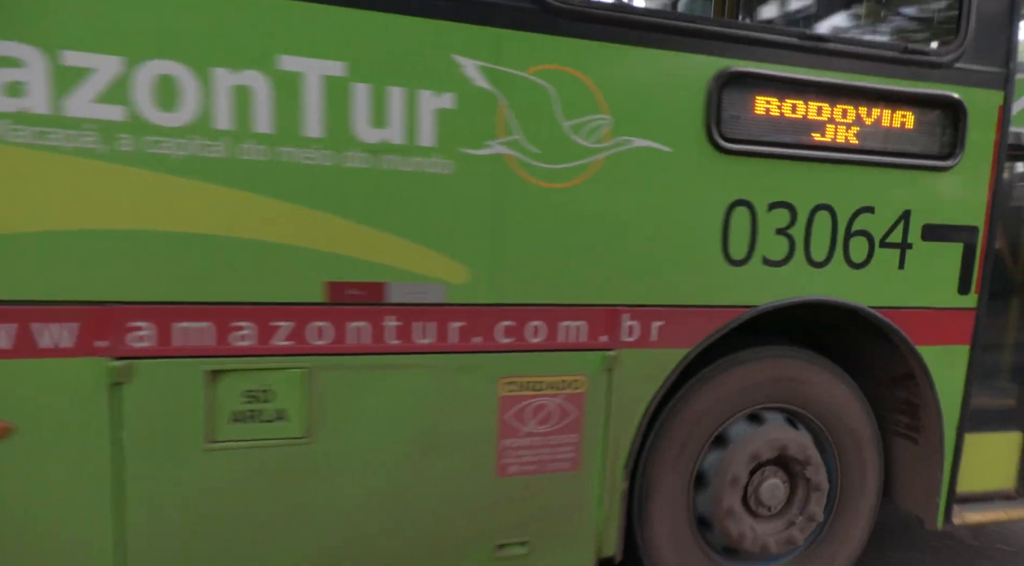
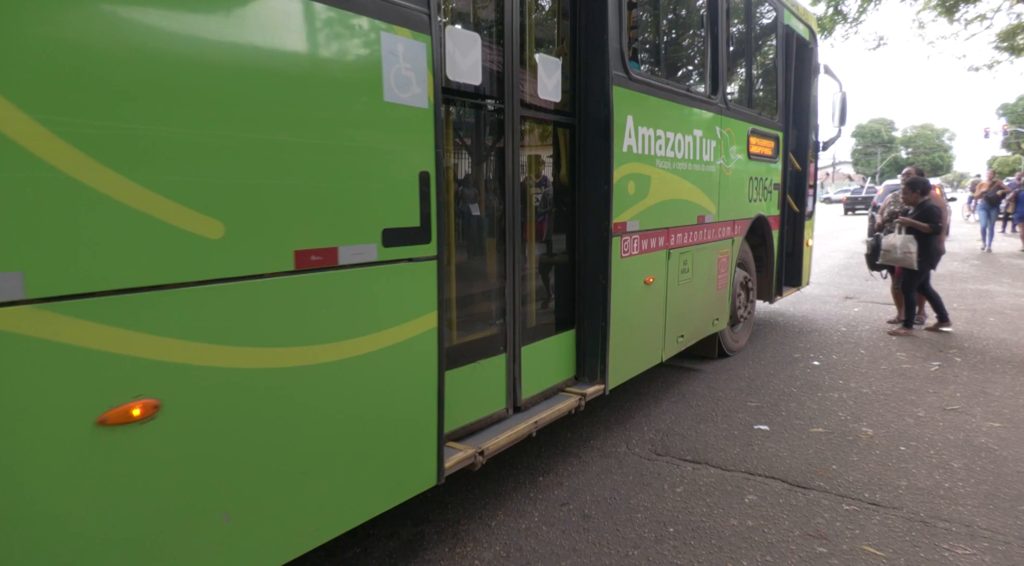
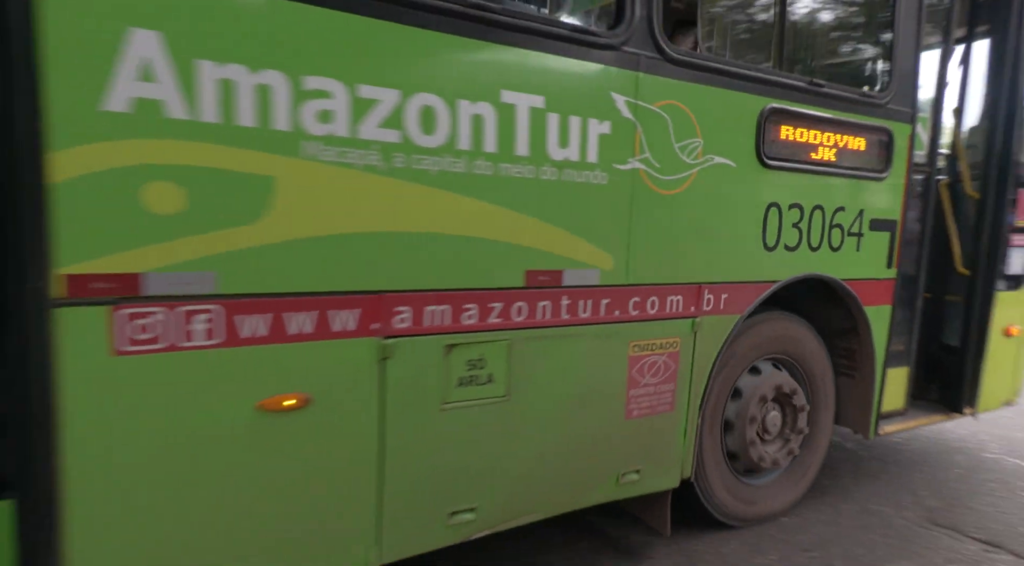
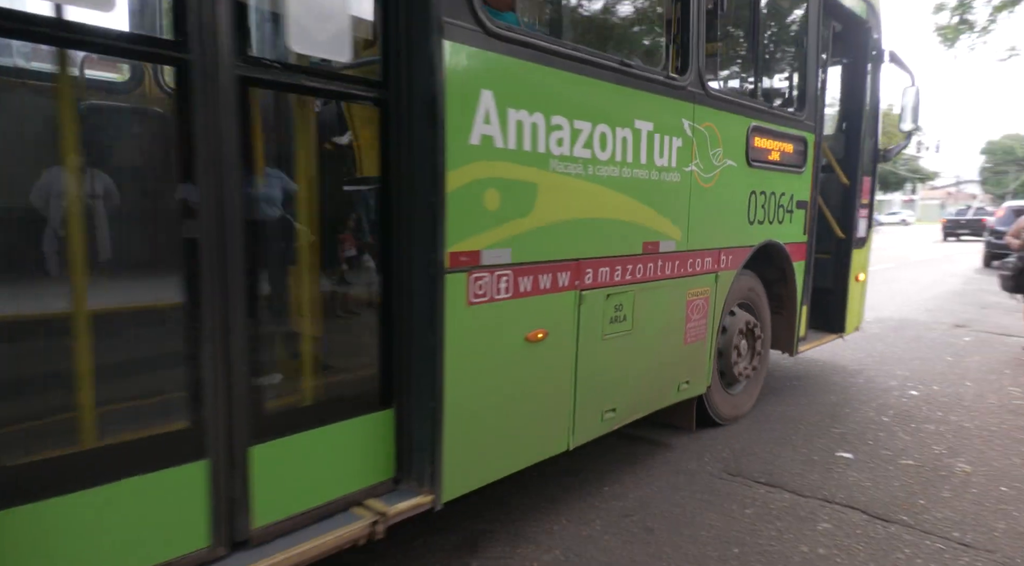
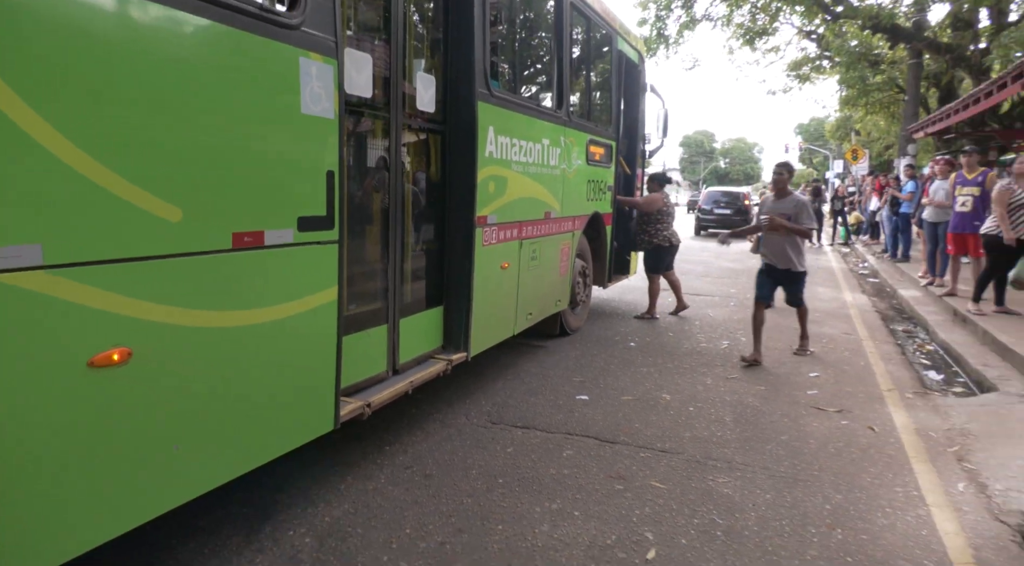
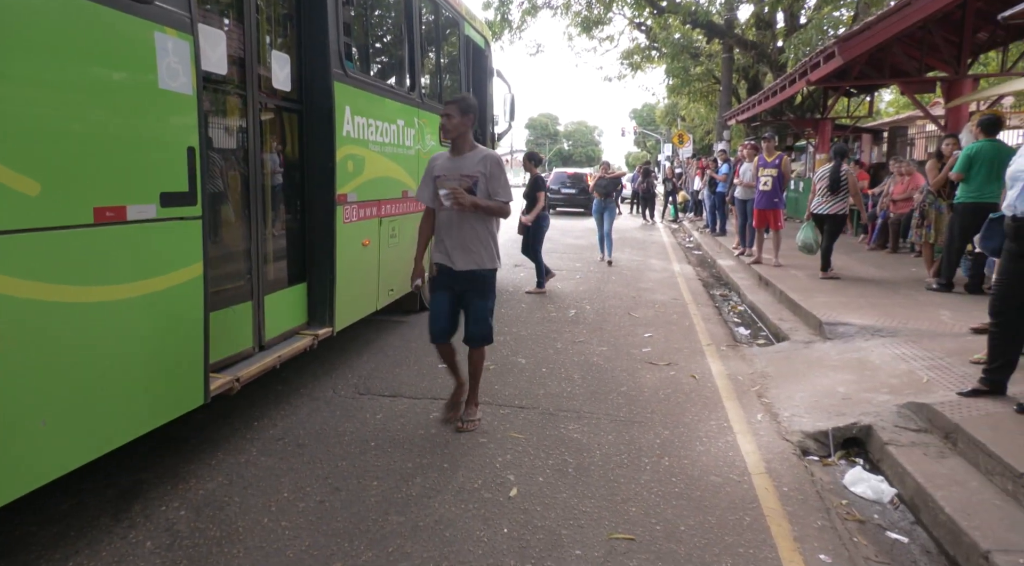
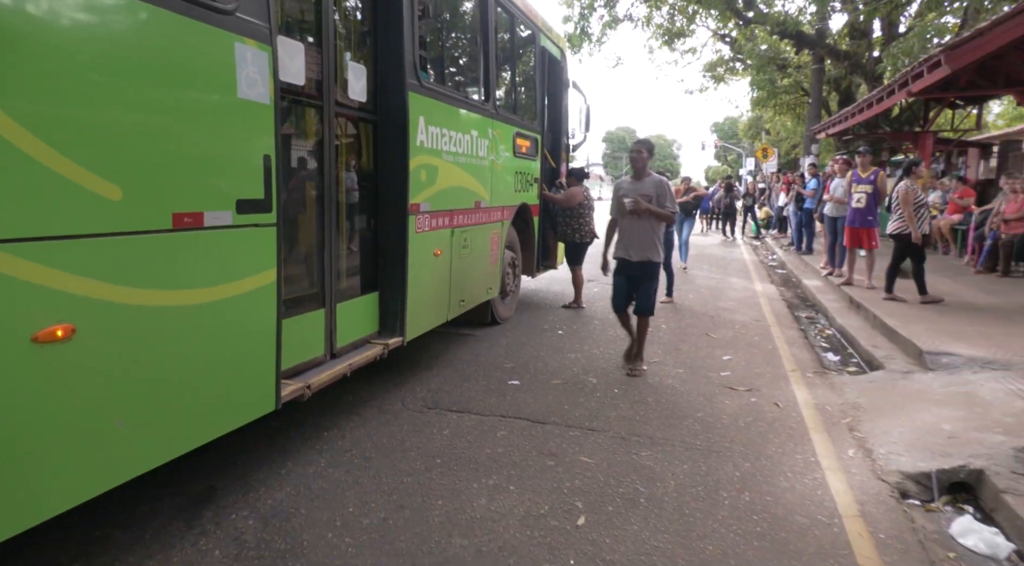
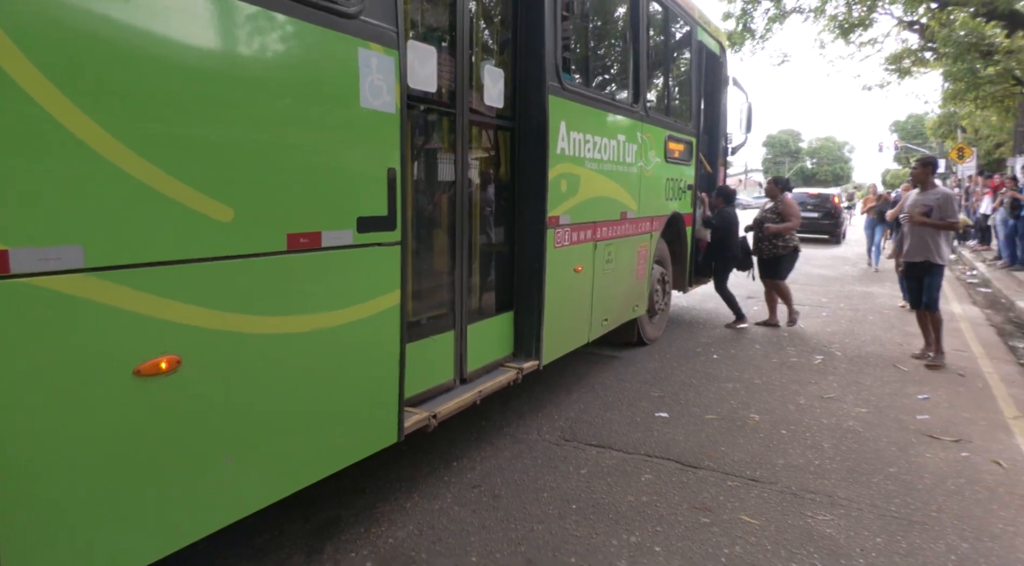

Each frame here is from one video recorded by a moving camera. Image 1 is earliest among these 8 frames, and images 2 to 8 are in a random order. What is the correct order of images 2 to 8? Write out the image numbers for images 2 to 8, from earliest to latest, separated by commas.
3, 4, 2, 8, 5, 7, 6
